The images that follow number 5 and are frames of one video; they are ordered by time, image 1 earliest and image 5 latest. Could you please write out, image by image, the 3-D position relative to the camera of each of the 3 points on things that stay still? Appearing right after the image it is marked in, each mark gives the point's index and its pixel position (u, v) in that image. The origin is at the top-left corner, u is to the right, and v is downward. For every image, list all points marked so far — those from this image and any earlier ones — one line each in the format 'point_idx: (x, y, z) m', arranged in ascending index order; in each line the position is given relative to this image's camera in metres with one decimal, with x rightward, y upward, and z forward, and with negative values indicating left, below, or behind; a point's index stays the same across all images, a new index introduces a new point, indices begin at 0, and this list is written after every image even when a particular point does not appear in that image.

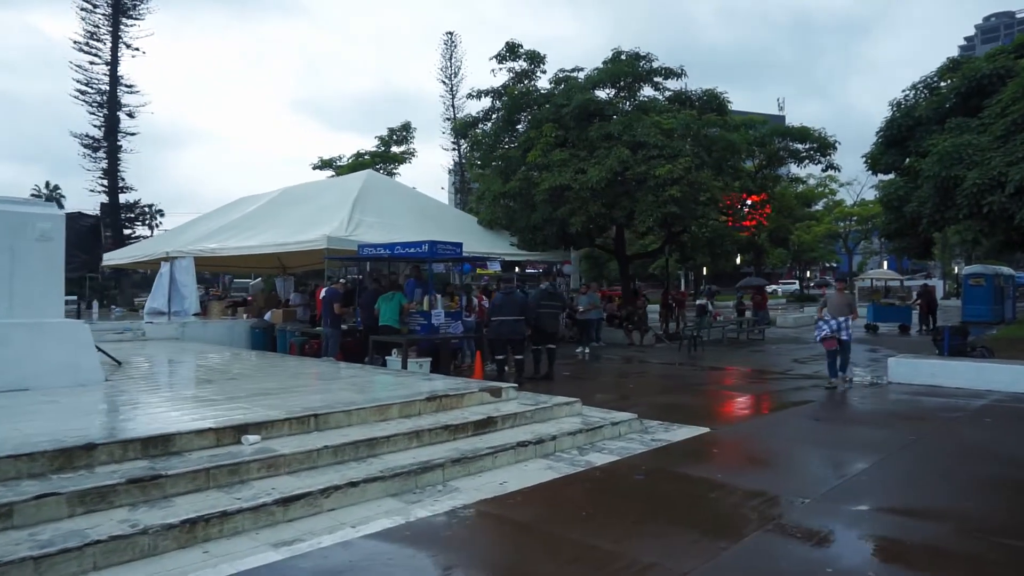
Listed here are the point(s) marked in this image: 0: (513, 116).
0: (0.0, +5.0, +19.3) m
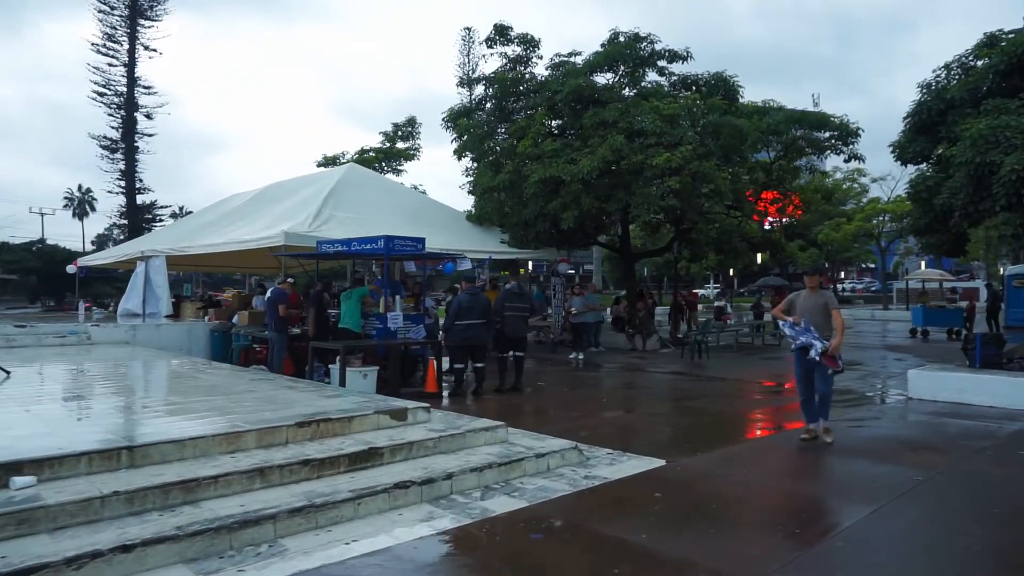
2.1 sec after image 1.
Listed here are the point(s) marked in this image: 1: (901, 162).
0: (-0.2, +4.9, +18.0) m
1: (+8.3, +2.6, +14.3) m
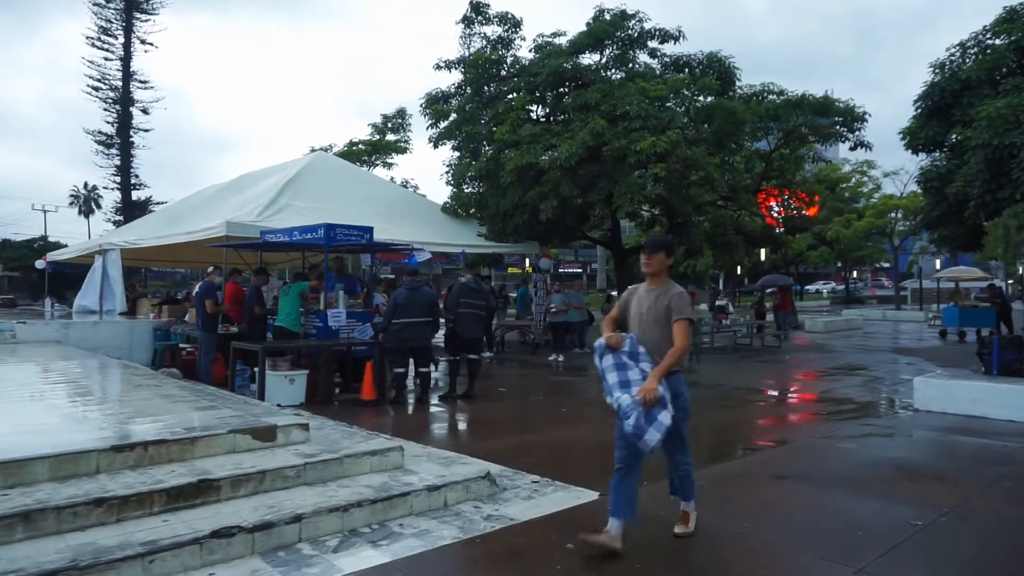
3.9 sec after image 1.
0: (-0.7, +5.0, +16.8) m
1: (+7.7, +2.6, +13.0) m
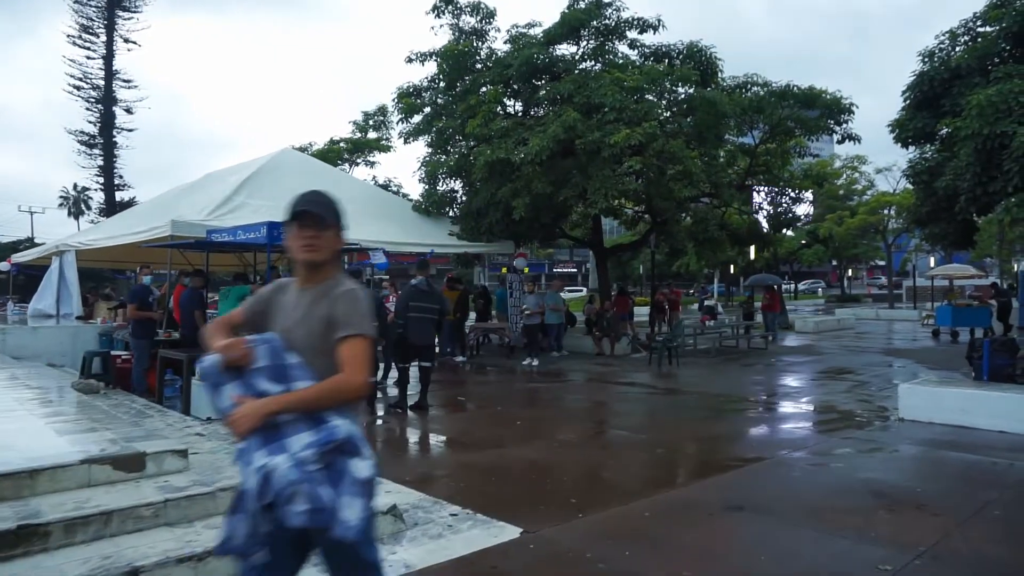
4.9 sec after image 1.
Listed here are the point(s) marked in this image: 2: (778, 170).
0: (-1.4, +5.0, +16.2) m
1: (+7.1, +2.7, +12.3) m
2: (+6.9, +3.1, +17.4) m
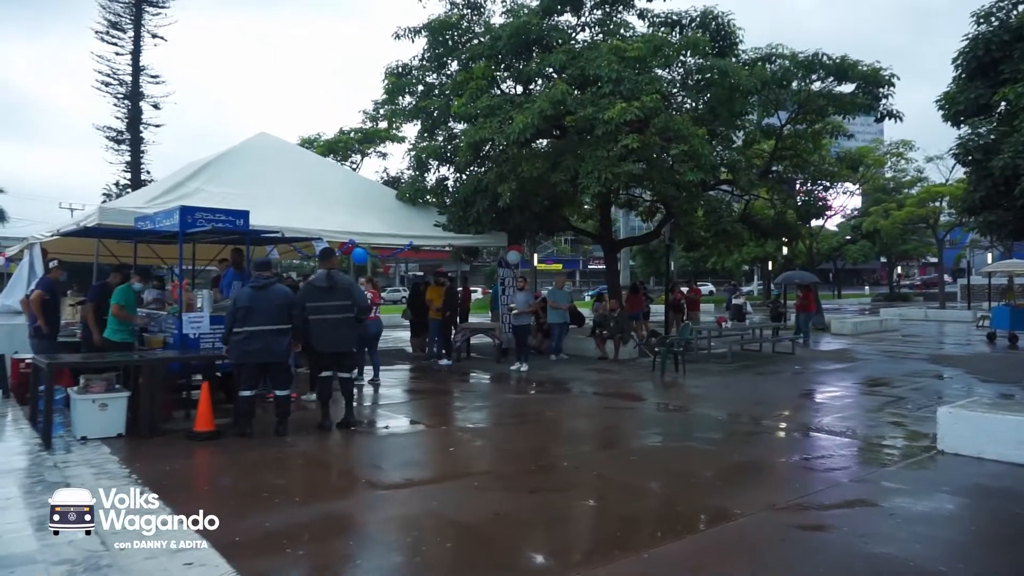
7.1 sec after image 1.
0: (-1.5, +5.1, +14.8) m
1: (+6.7, +2.7, +10.4) m
2: (+6.8, +3.1, +15.5) m
